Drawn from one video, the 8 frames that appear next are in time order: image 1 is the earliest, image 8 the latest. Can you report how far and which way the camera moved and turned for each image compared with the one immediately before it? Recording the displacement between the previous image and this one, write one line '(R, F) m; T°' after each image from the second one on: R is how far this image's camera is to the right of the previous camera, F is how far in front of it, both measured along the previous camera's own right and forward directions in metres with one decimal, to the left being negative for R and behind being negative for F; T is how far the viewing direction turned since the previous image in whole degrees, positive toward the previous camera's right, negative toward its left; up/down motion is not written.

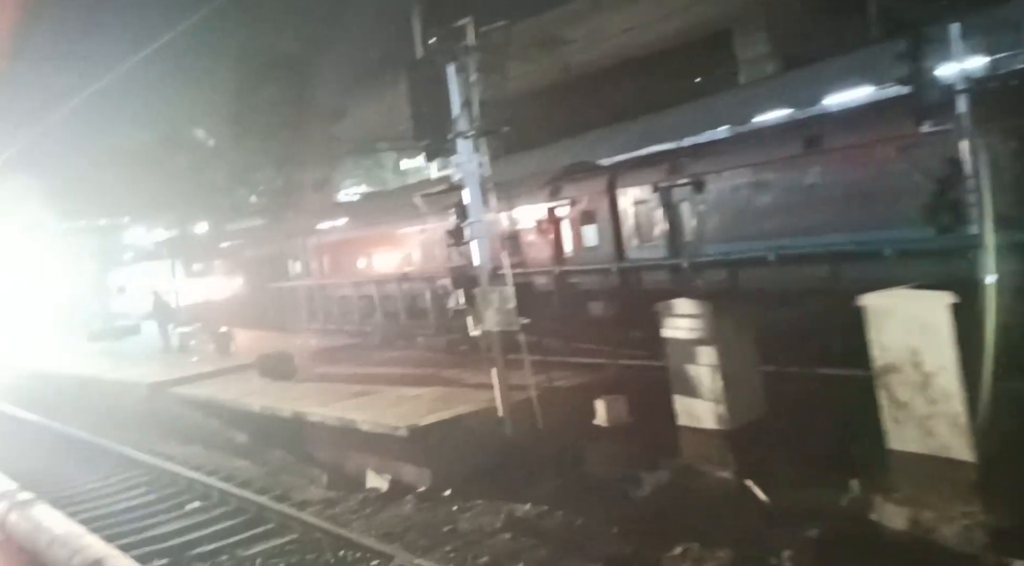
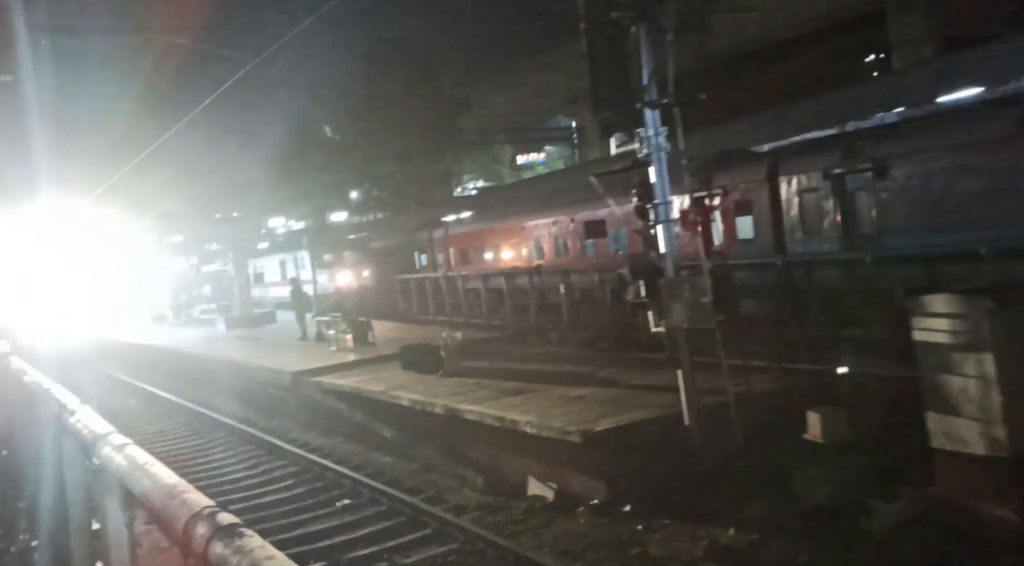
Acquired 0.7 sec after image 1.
(-0.5, +0.7) m; -7°
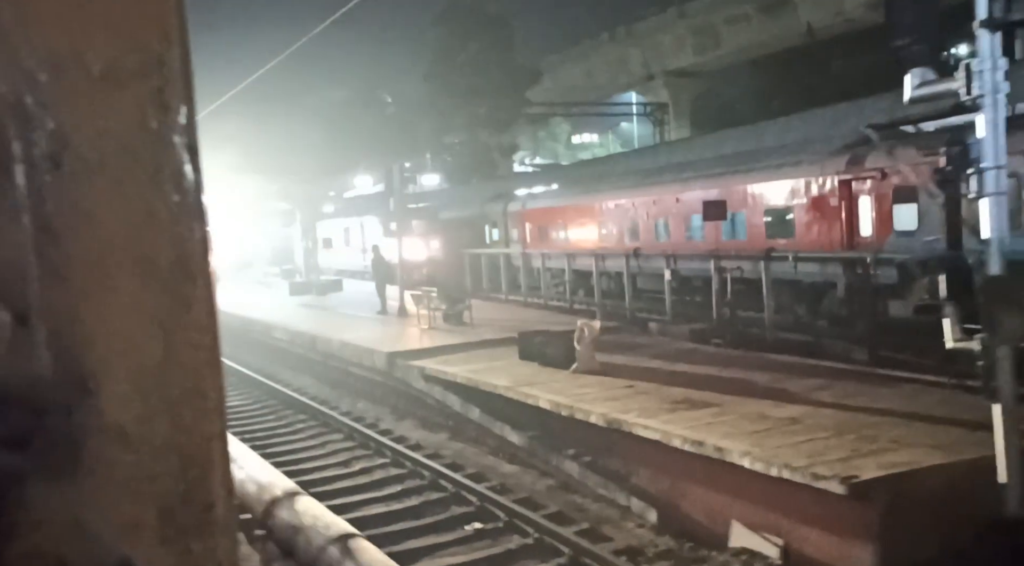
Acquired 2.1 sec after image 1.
(-1.0, +1.7) m; -3°
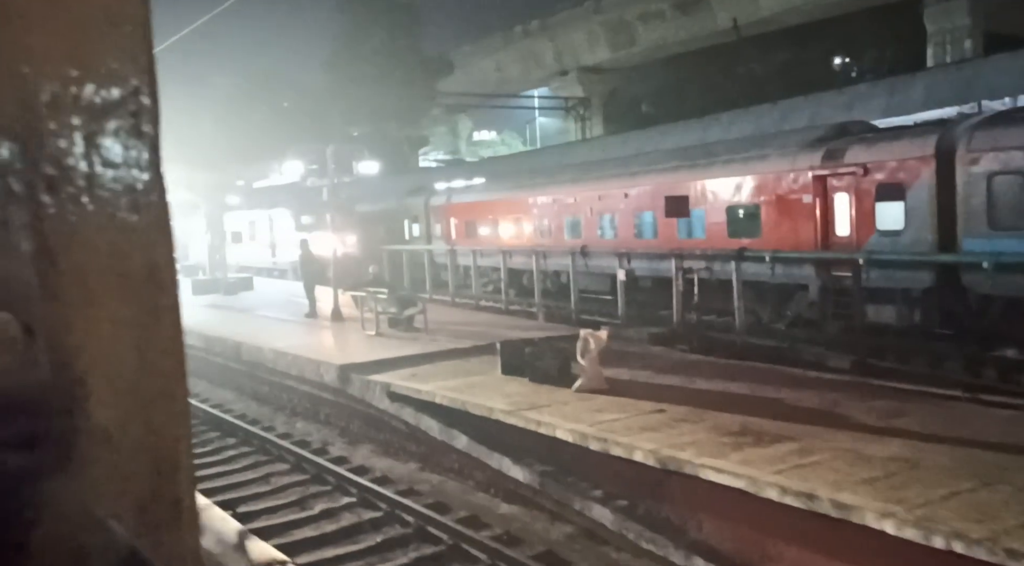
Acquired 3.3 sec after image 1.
(-0.7, +1.4) m; +6°
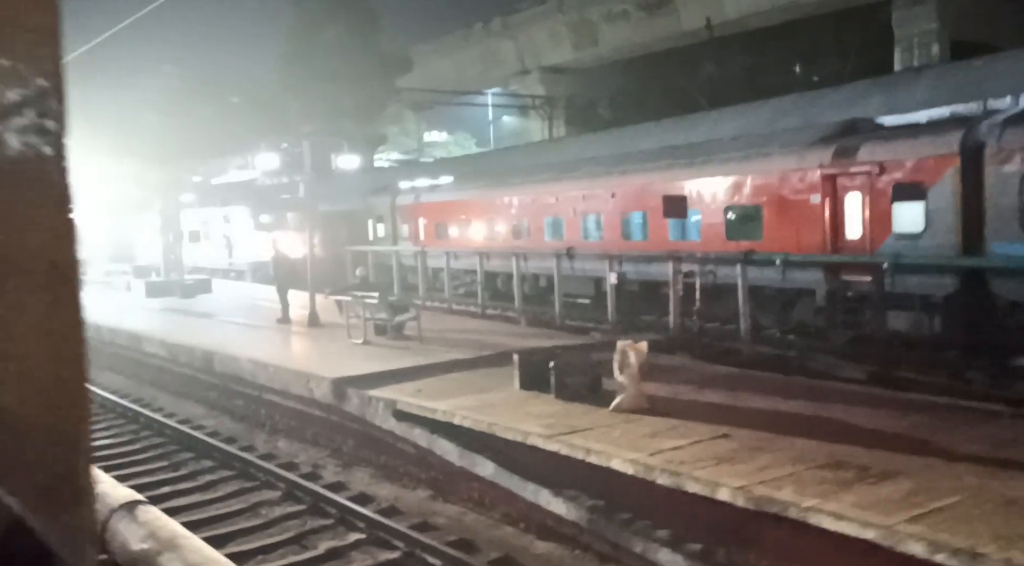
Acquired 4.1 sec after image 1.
(-0.5, +0.9) m; +3°
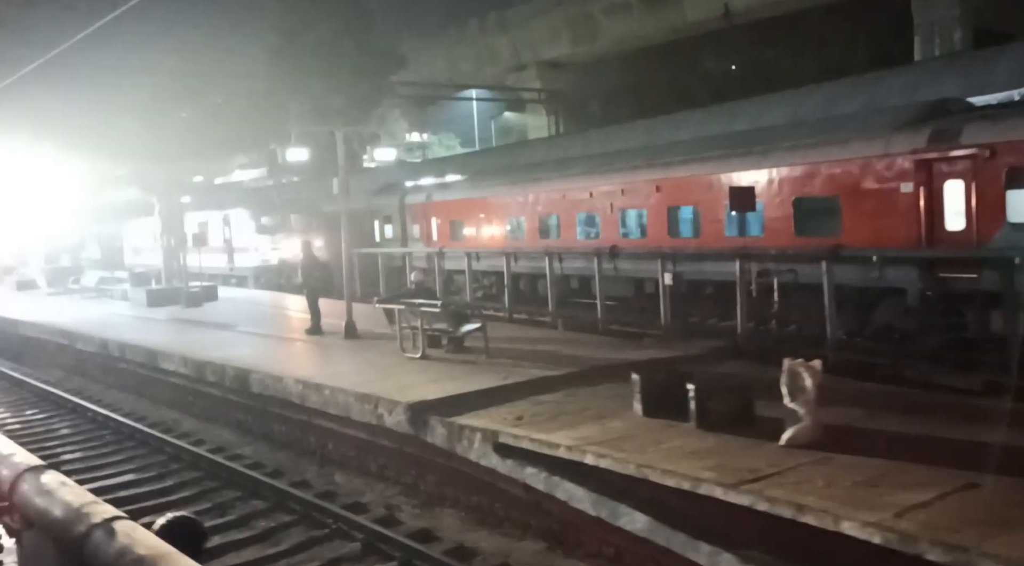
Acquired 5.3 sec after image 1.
(-0.9, +1.3) m; +1°
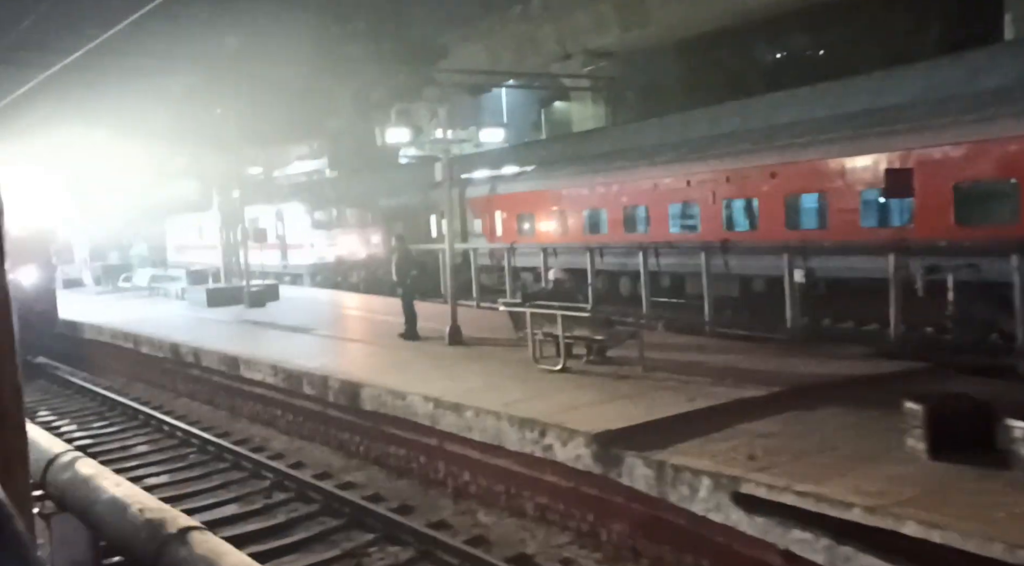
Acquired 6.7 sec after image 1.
(-1.1, +1.5) m; -2°
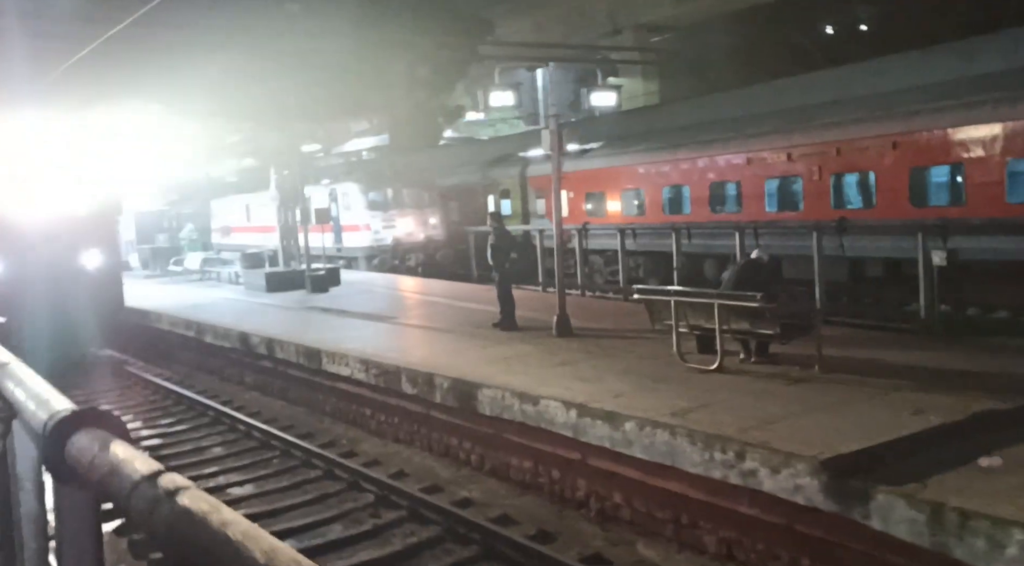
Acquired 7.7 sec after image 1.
(-0.8, +1.2) m; -2°
